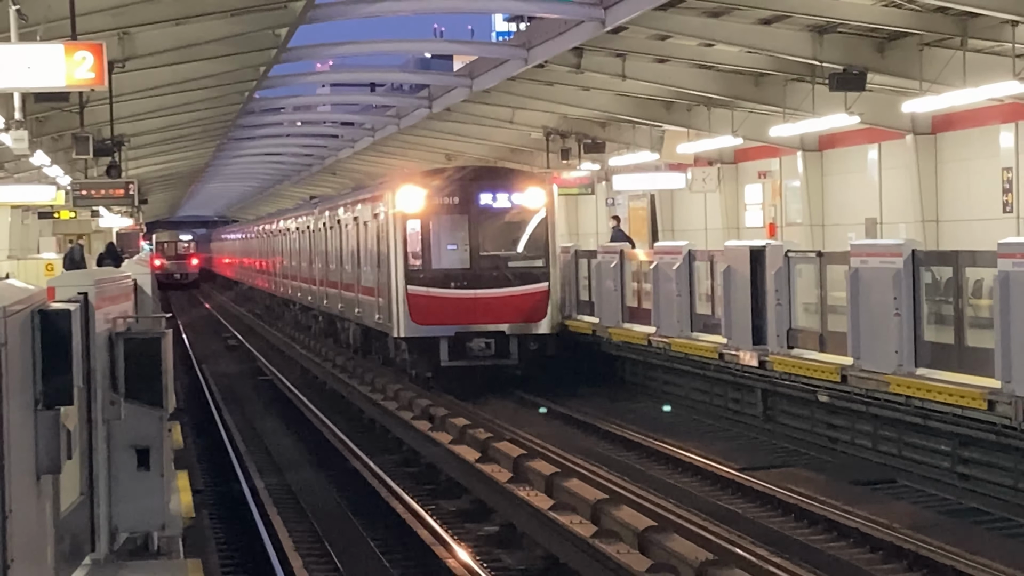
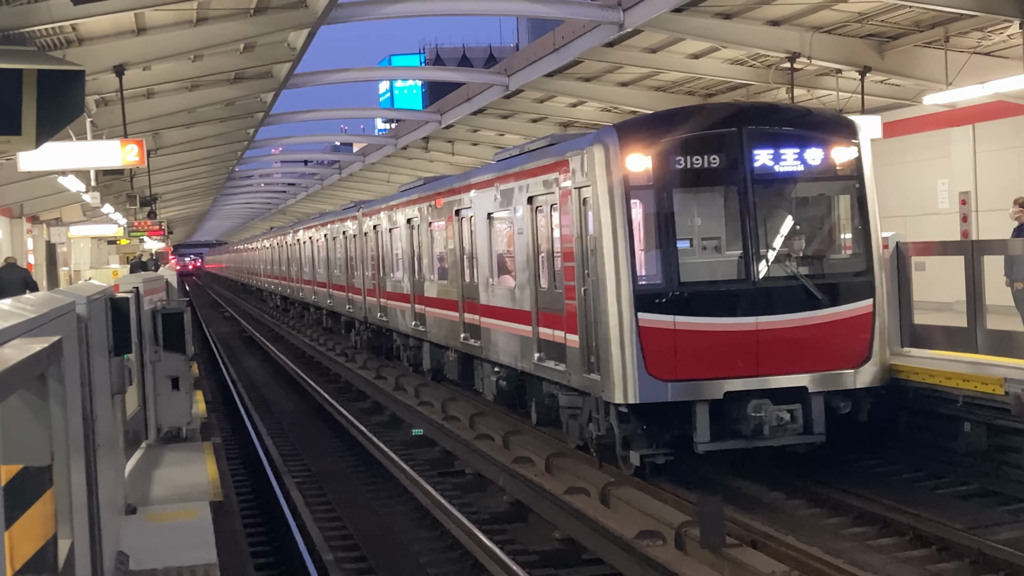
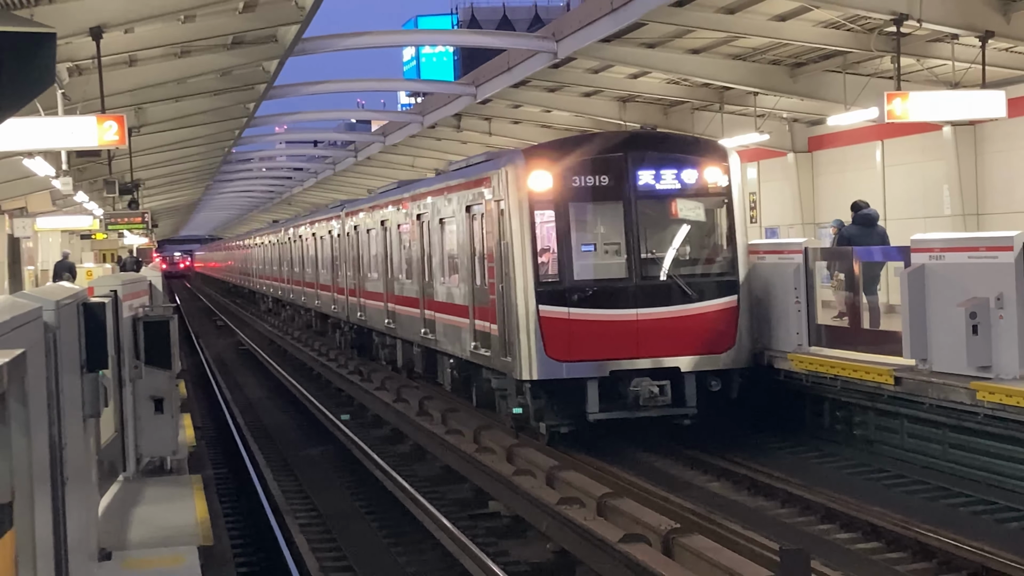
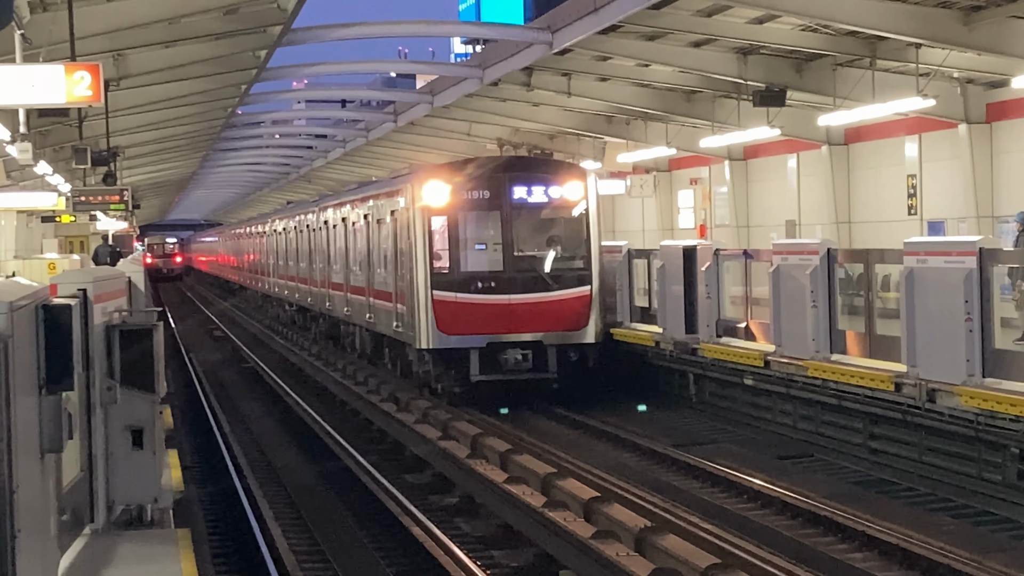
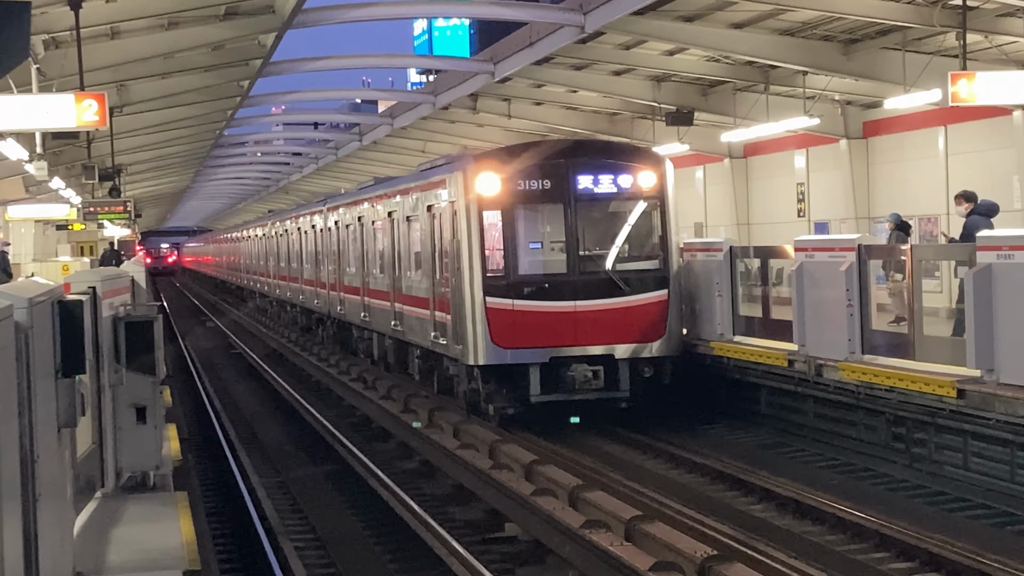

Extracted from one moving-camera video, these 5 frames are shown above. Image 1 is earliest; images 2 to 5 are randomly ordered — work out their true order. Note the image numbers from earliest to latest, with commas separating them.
4, 5, 3, 2
